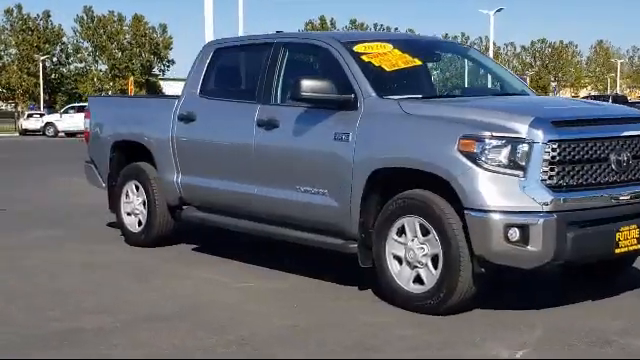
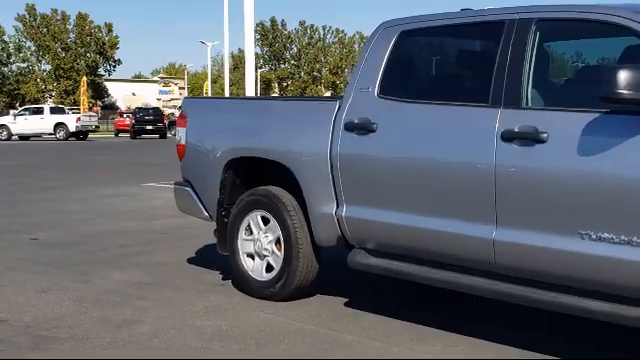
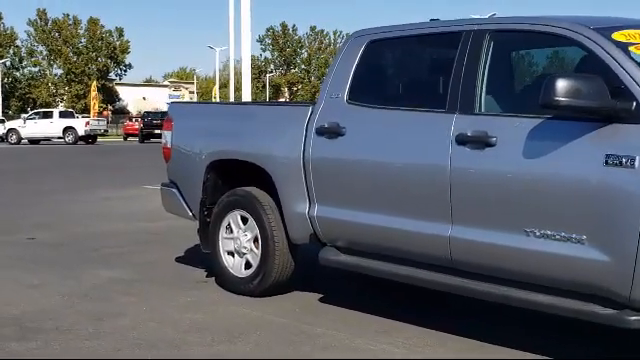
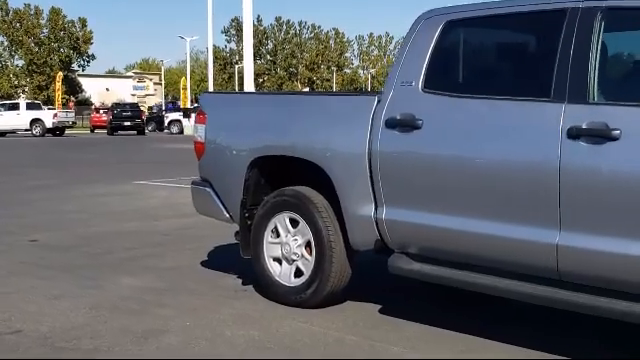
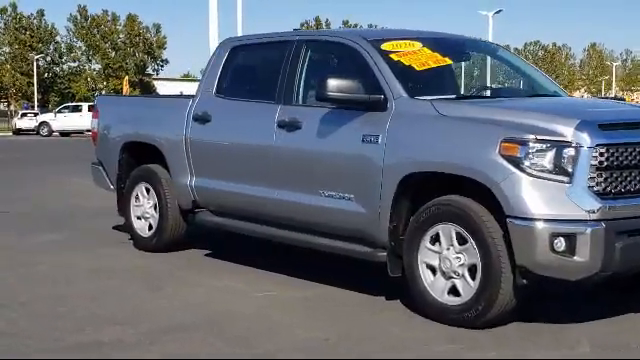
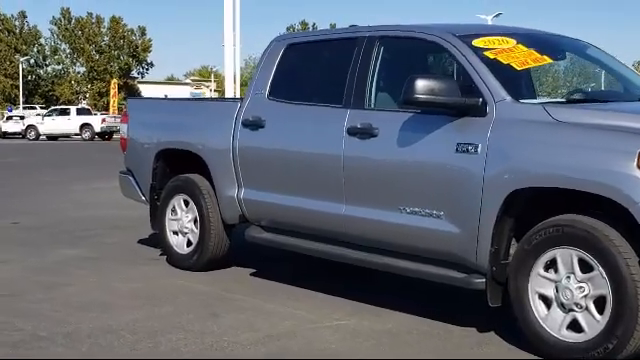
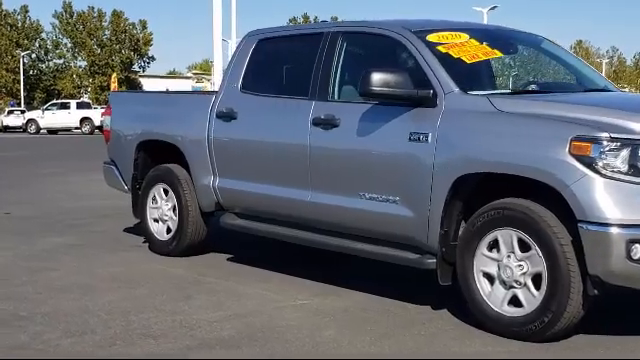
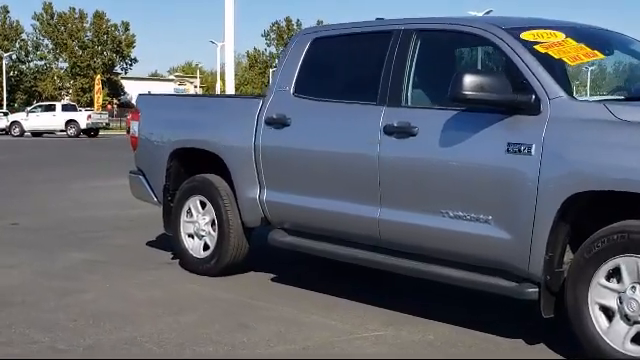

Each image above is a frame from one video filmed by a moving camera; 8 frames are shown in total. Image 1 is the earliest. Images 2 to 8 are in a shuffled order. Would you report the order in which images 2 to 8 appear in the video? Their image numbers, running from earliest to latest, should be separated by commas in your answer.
5, 7, 6, 8, 3, 2, 4
